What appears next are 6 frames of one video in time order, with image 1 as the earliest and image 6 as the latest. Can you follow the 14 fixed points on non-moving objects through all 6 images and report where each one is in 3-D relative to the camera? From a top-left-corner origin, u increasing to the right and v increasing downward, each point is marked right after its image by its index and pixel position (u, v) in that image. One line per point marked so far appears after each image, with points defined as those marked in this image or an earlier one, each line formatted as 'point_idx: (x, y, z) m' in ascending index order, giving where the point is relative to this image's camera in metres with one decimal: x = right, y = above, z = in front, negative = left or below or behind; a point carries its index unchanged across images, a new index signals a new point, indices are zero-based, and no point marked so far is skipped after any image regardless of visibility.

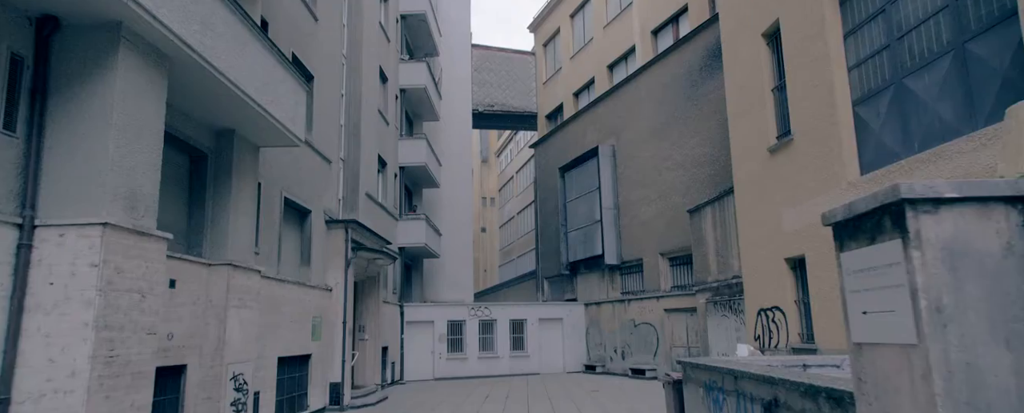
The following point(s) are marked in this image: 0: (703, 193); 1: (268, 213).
0: (+4.6, +0.3, +14.7) m
1: (-3.6, -0.1, +8.8) m
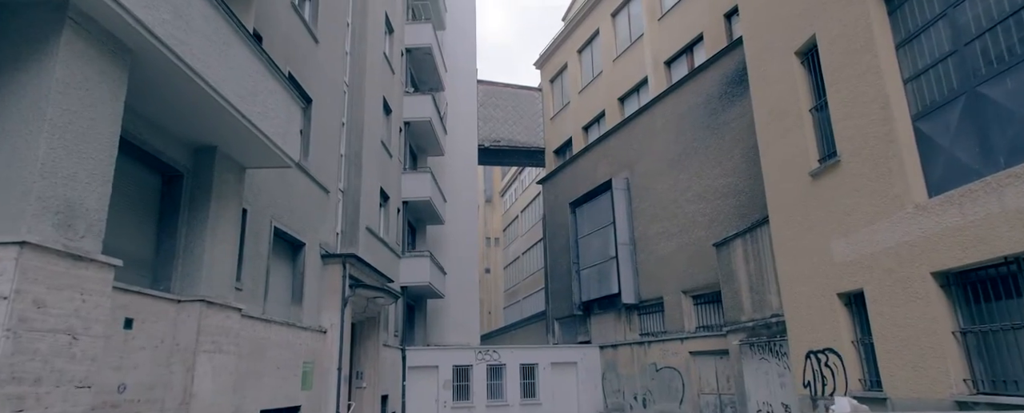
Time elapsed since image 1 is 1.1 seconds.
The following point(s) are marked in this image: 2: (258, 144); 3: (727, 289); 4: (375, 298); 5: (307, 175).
0: (+4.9, -0.4, +13.7) m
1: (-3.3, -0.5, +7.8) m
2: (-2.8, +0.7, +6.7) m
3: (+4.3, -1.7, +12.2) m
4: (-2.6, -1.8, +11.8) m
5: (-3.4, +0.5, +10.0) m
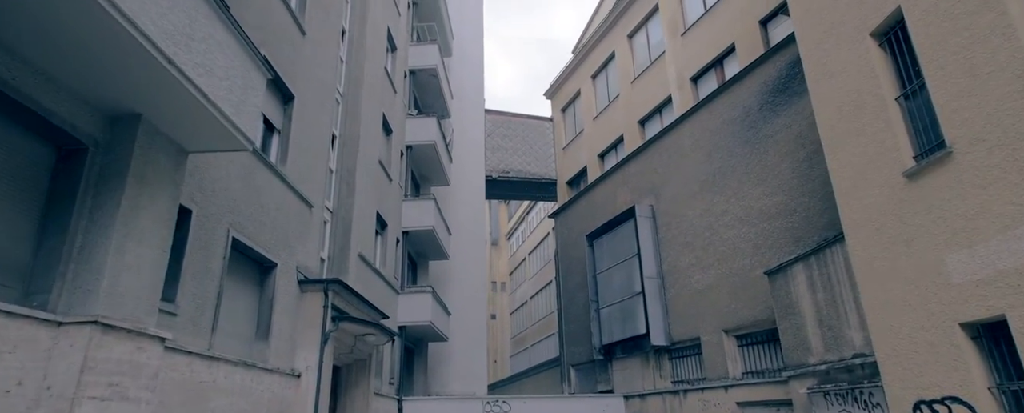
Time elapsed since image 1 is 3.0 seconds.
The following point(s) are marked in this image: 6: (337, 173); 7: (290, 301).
0: (+5.2, -0.9, +11.8) m
1: (-3.1, -0.5, +6.0) m
2: (-2.5, +0.8, +4.9) m
3: (+4.6, -2.0, +10.2) m
4: (-2.4, -2.1, +9.9) m
5: (-3.1, +0.3, +8.3) m
6: (-3.4, +0.6, +11.9) m
7: (-3.0, -1.3, +8.3) m
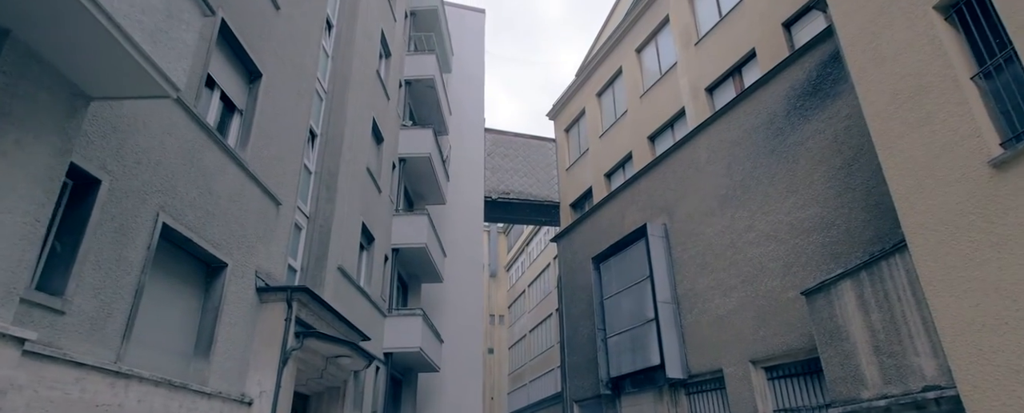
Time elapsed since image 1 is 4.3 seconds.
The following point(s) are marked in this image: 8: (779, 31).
0: (+5.2, -1.1, +10.4) m
1: (-3.1, -0.2, +4.6) m
2: (-2.5, +1.1, +3.6) m
3: (+4.6, -2.1, +8.7) m
4: (-2.4, -2.1, +8.4) m
5: (-3.1, +0.4, +6.9) m
6: (-3.4, +0.5, +10.6) m
7: (-3.0, -1.2, +6.8) m
8: (+5.9, +3.8, +13.4) m
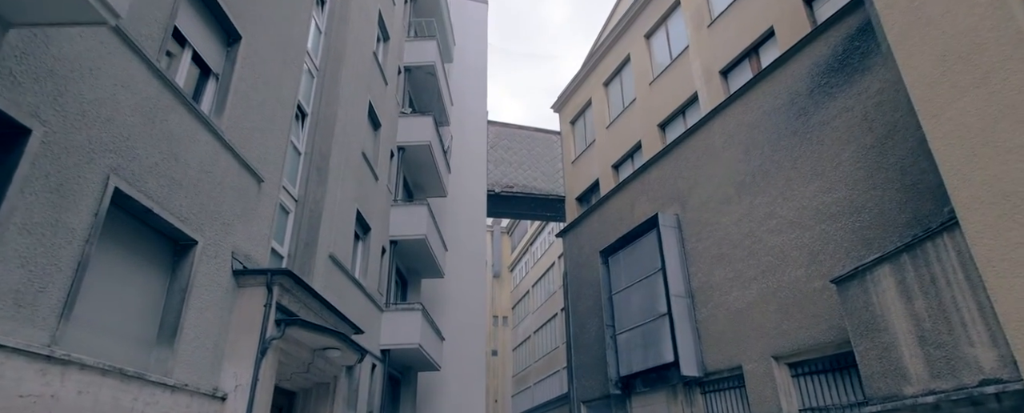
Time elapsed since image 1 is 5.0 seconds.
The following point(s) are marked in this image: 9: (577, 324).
0: (+5.3, -0.8, +9.6) m
1: (-3.0, 0.0, +3.9) m
2: (-2.4, +1.4, +2.9) m
3: (+4.7, -1.8, +8.0) m
4: (-2.3, -1.8, +7.6) m
5: (-3.0, +0.7, +6.2) m
6: (-3.3, +0.8, +9.9) m
7: (-2.9, -0.9, +6.1) m
8: (+6.0, +4.1, +12.7) m
9: (+1.9, -3.4, +17.9) m
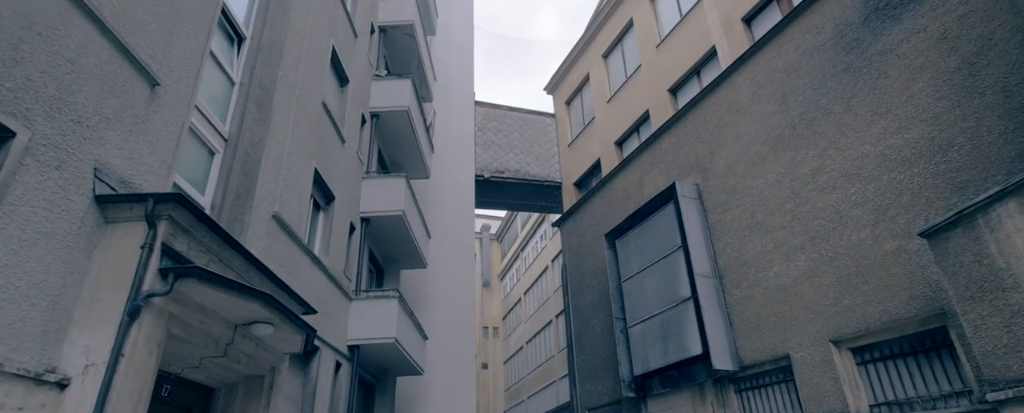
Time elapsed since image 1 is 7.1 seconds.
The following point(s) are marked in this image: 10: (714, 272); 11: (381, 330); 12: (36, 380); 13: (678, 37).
0: (+5.2, 0.0, +7.6) m
1: (-3.0, +0.9, +1.7) m
2: (-2.4, +2.2, +0.8) m
3: (+4.7, -1.0, +5.9) m
4: (-2.3, -1.1, +5.5) m
5: (-3.0, +1.5, +4.1) m
6: (-3.4, +1.5, +7.7) m
7: (-2.9, -0.1, +3.9) m
8: (+5.8, +4.8, +10.8) m
9: (+1.7, -2.9, +15.8) m
10: (+3.7, -1.2, +11.2) m
11: (-2.3, -2.1, +10.6) m
12: (-2.8, -1.0, +3.6) m
13: (+4.0, +4.1, +14.8) m
